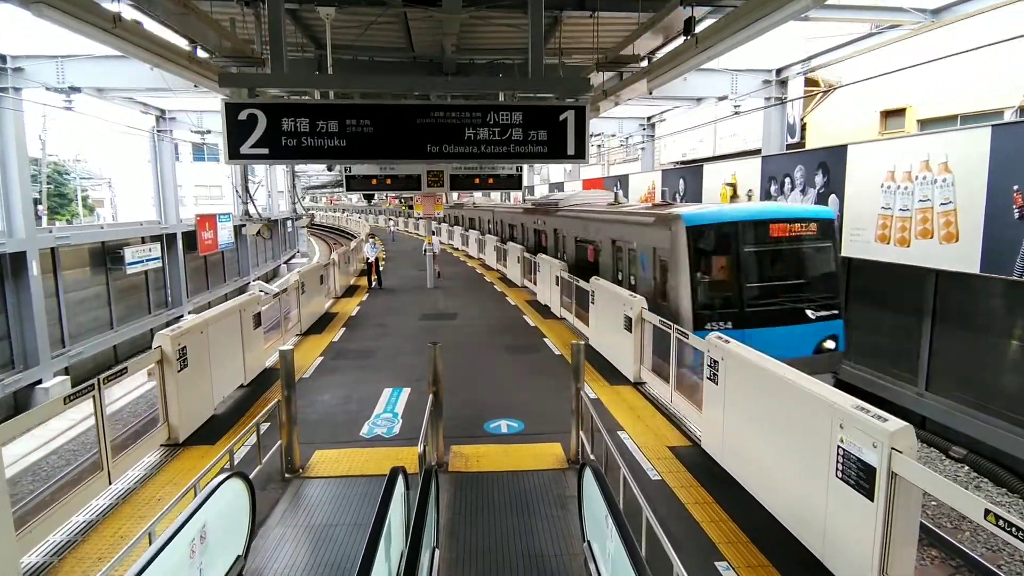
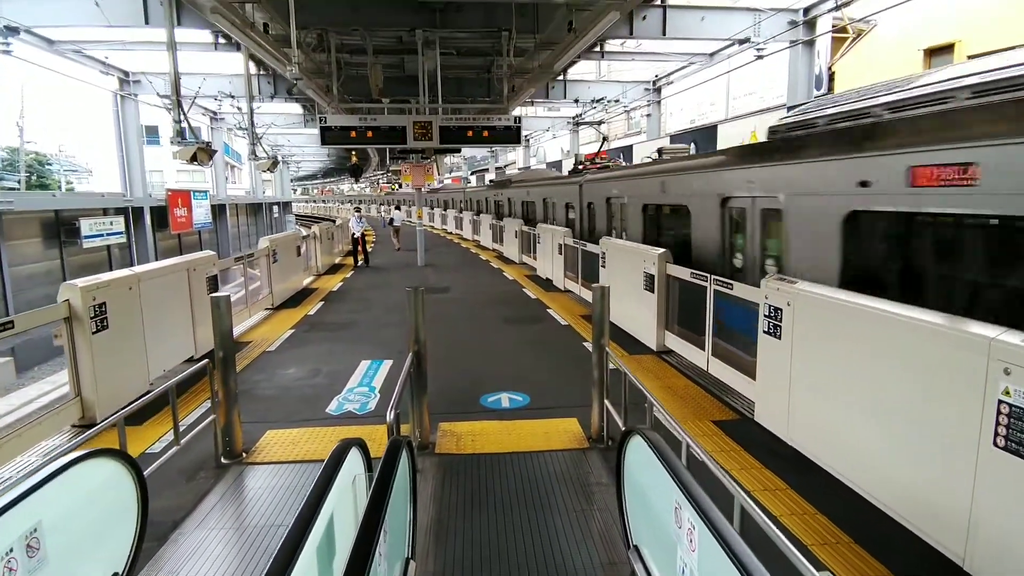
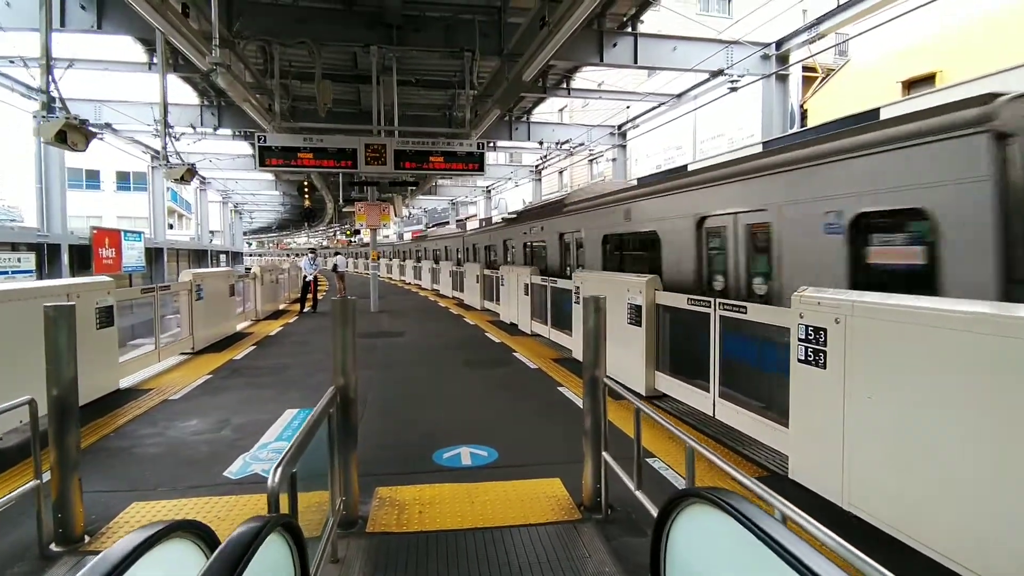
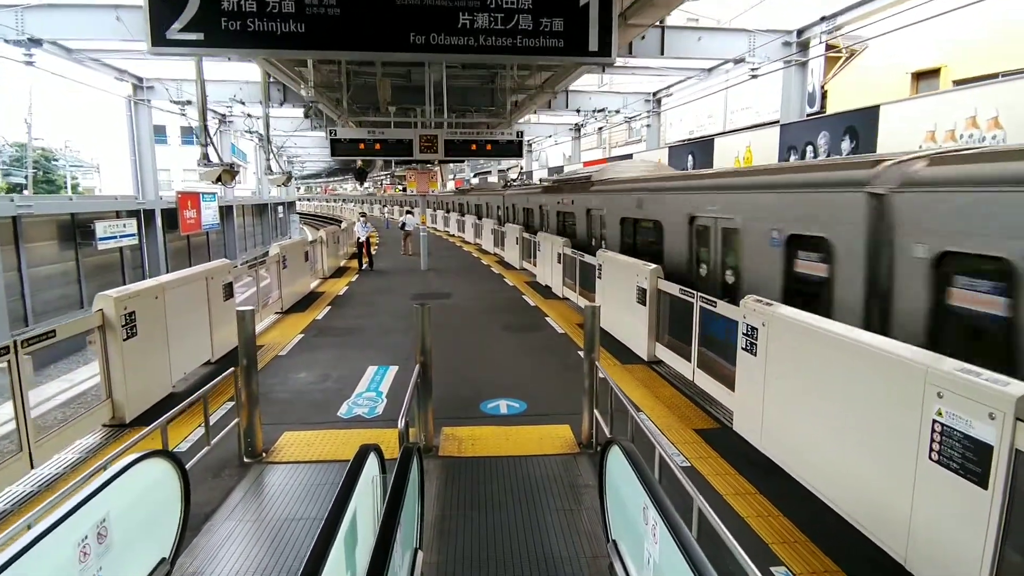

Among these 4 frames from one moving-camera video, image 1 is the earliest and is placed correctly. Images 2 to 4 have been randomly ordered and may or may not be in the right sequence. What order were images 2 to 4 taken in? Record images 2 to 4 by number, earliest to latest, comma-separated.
4, 2, 3
